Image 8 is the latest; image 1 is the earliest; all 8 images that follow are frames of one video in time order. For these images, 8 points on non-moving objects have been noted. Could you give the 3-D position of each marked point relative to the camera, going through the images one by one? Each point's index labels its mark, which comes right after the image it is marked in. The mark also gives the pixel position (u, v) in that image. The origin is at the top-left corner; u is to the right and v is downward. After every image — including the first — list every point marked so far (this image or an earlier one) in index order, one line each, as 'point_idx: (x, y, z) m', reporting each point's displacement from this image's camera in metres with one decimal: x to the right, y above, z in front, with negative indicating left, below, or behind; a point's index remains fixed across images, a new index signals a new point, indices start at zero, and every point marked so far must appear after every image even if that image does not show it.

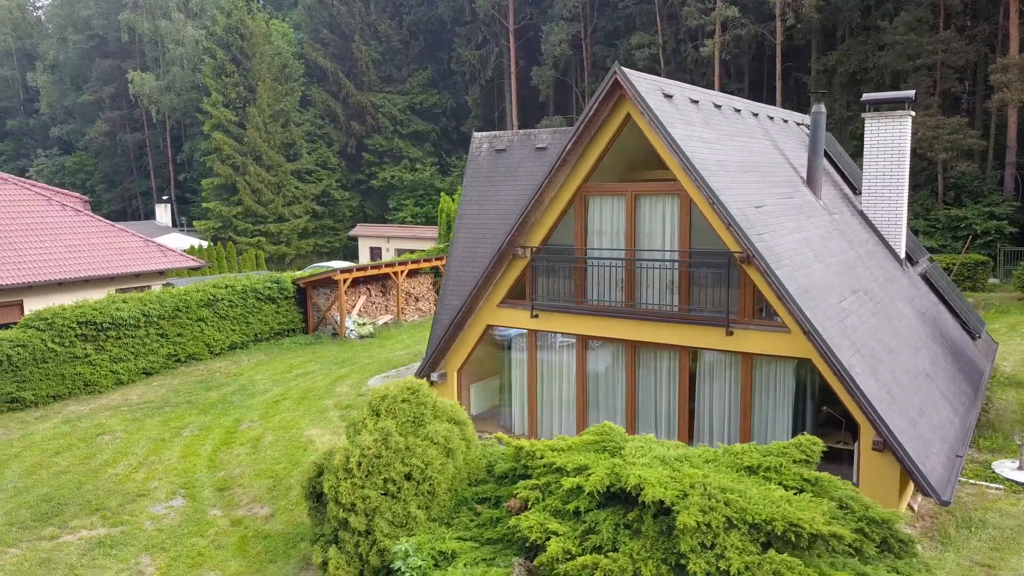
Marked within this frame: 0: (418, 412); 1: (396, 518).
0: (-1.0, -1.3, +7.4) m
1: (-1.1, -2.2, +6.8) m
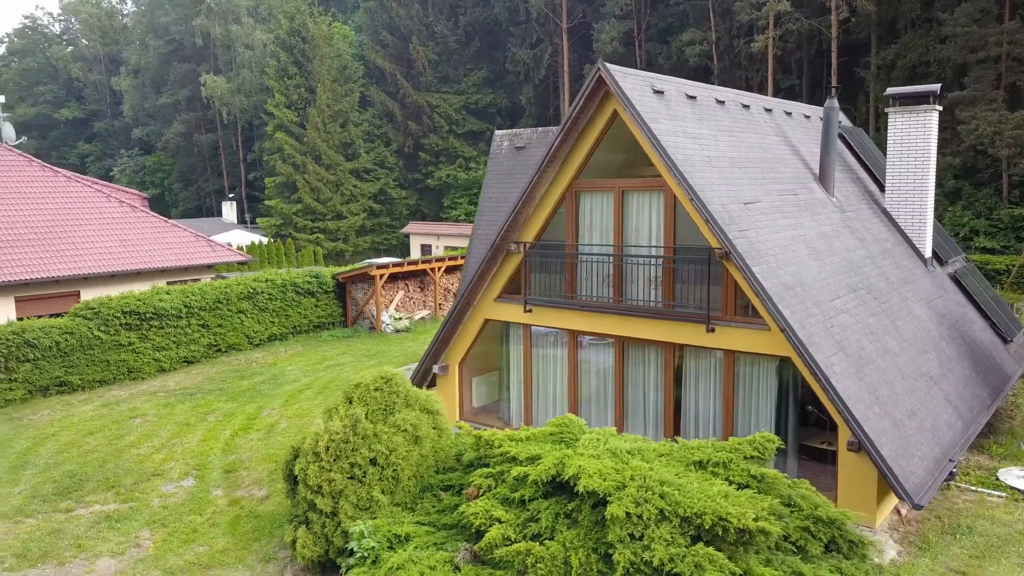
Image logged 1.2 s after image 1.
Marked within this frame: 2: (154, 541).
0: (-1.3, -1.2, +7.6) m
1: (-1.5, -2.1, +7.0) m
2: (-4.5, -3.2, +8.9) m
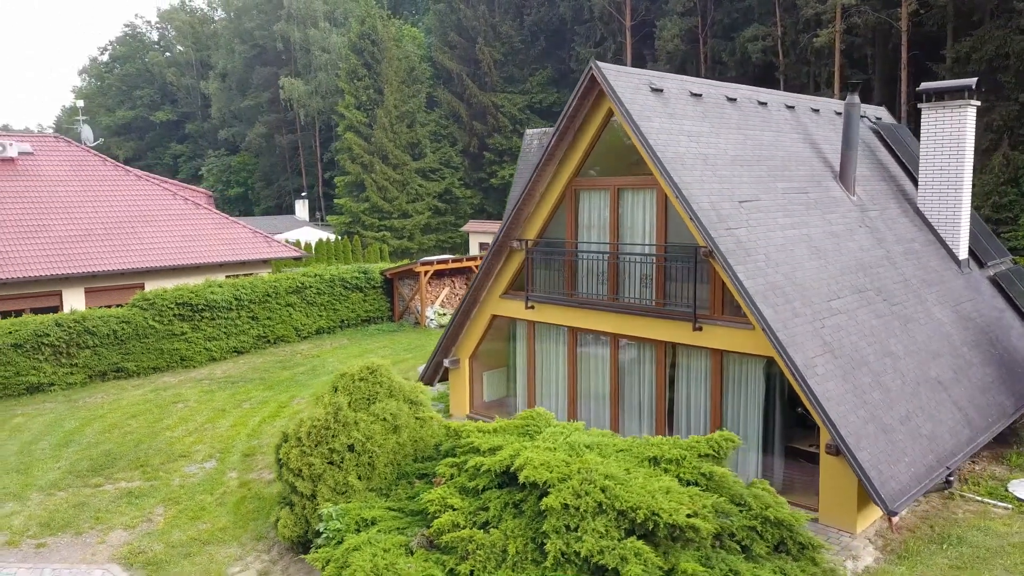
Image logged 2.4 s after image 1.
0: (-1.6, -1.1, +7.9) m
1: (-1.8, -2.0, +7.3) m
2: (-4.6, -3.1, +9.4) m
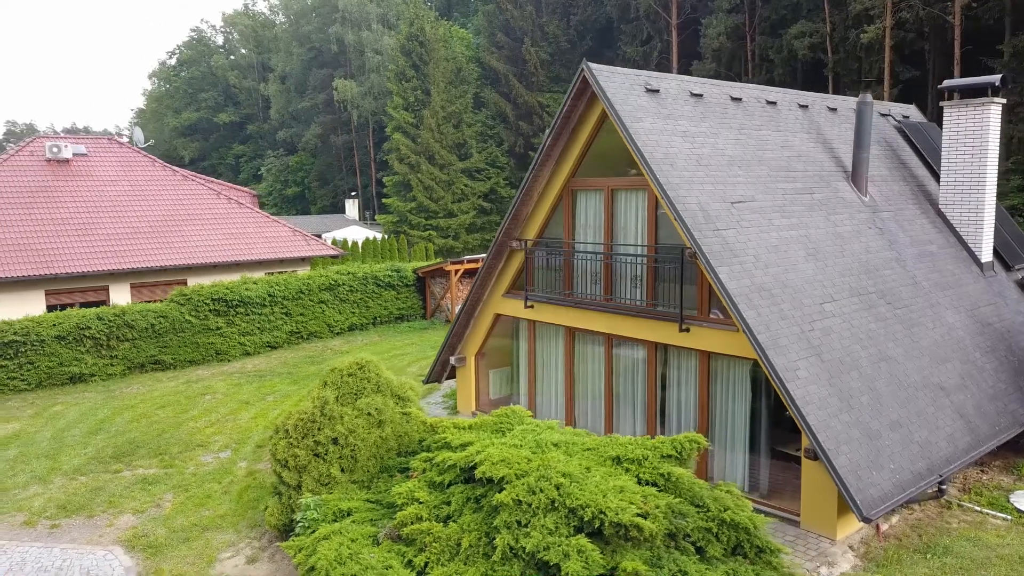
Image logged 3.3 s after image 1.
0: (-1.7, -1.1, +8.1) m
1: (-2.0, -2.0, +7.5) m
2: (-4.7, -3.0, +9.8) m
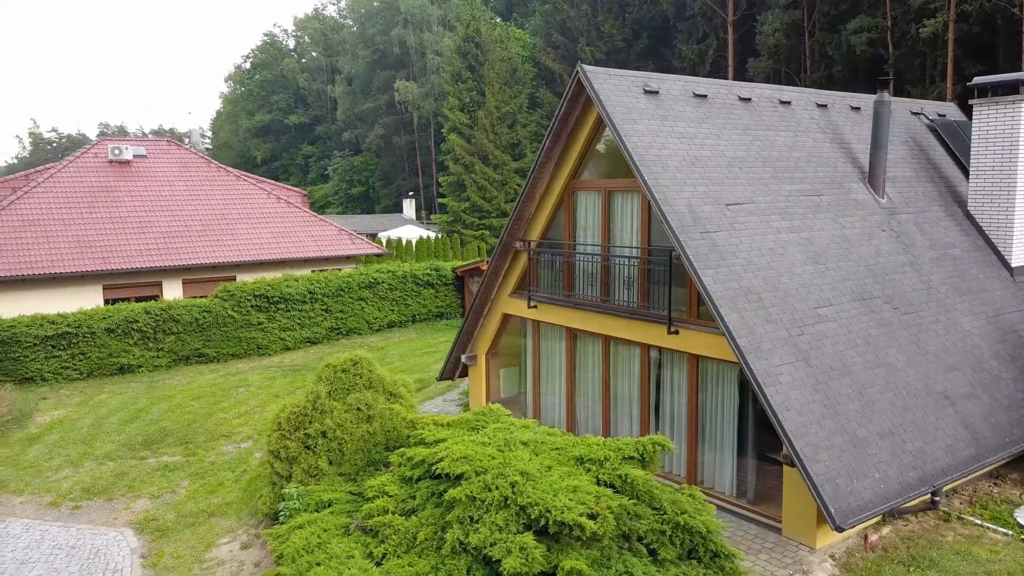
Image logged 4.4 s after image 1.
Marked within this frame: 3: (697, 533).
0: (-1.9, -1.1, +8.4) m
1: (-2.2, -2.0, +7.8) m
2: (-4.8, -2.9, +10.3) m
3: (+1.5, -2.0, +5.6) m
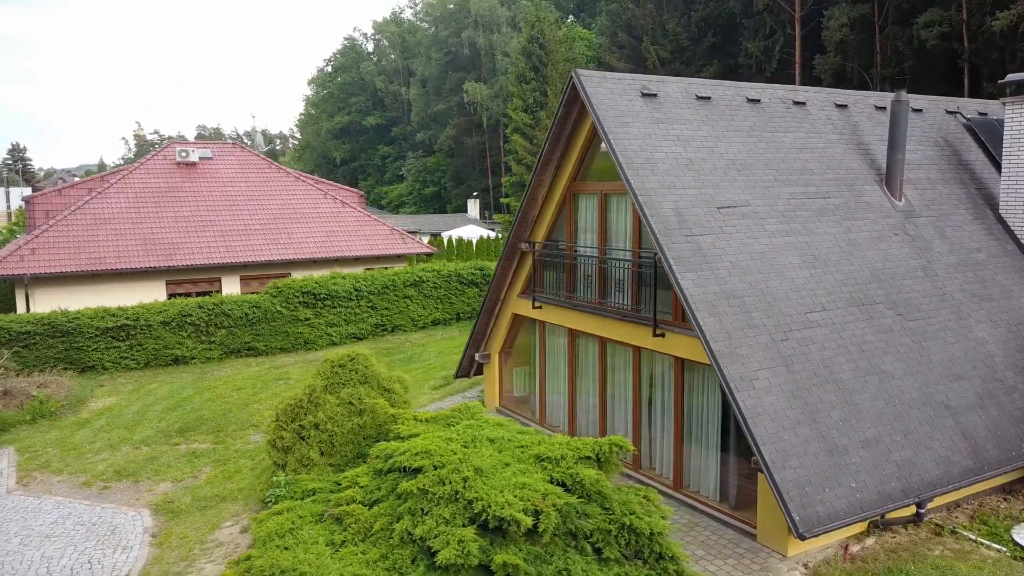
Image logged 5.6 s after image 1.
0: (-2.0, -1.1, +8.7) m
1: (-2.4, -2.0, +8.2) m
2: (-4.7, -2.9, +10.9) m
3: (+1.1, -2.0, +5.7) m
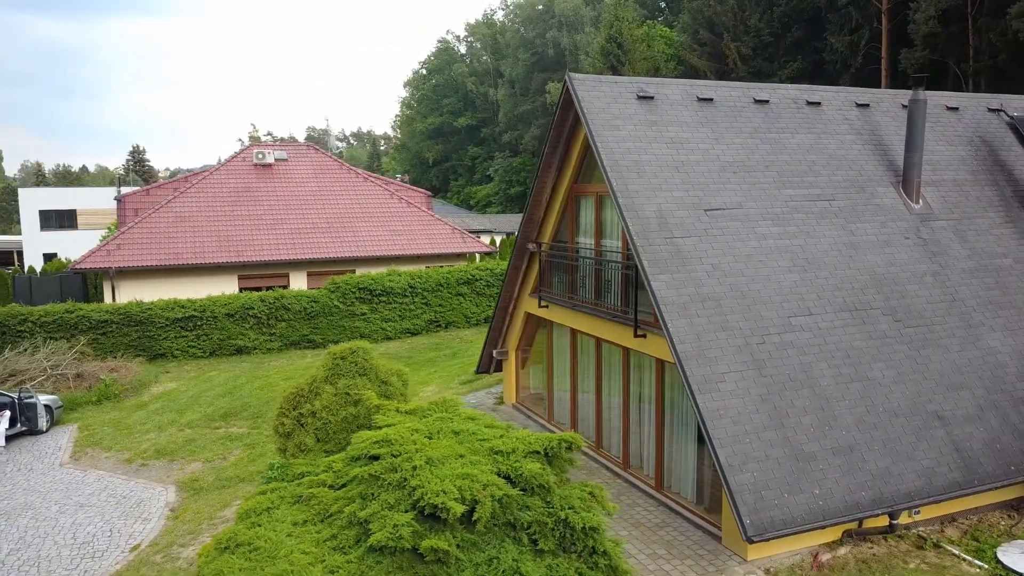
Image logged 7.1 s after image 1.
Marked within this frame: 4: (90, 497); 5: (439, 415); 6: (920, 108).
0: (-2.2, -1.1, +9.2) m
1: (-2.6, -1.9, +8.8) m
2: (-4.6, -2.8, +11.8) m
3: (+0.6, -2.0, +5.9) m
4: (-6.0, -3.0, +10.0) m
5: (-0.8, -1.4, +7.6) m
6: (+5.9, +2.6, +10.0) m
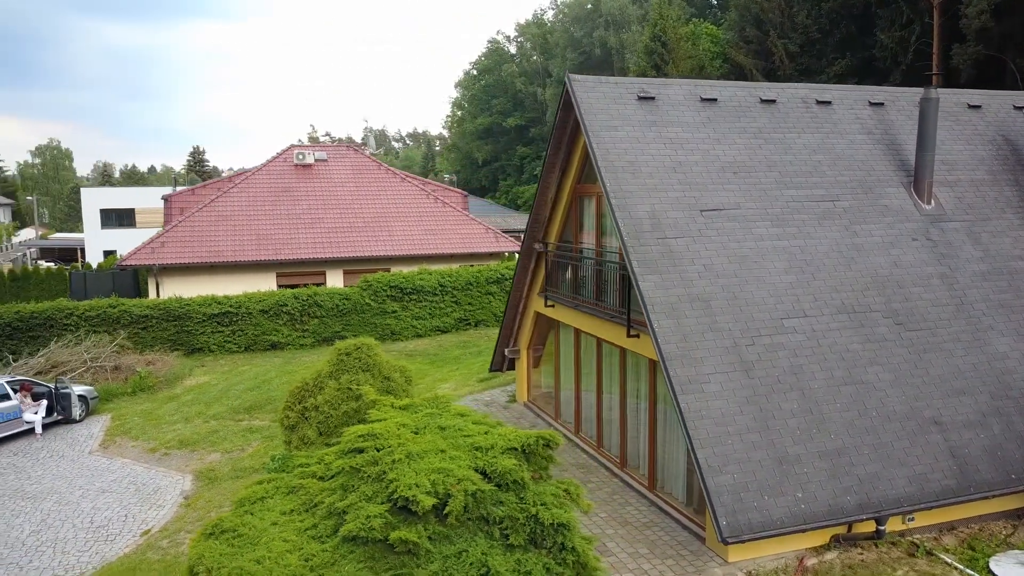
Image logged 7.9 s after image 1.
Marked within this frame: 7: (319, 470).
0: (-2.2, -1.0, +9.5) m
1: (-2.7, -1.9, +9.1) m
2: (-4.5, -2.8, +12.2) m
3: (+0.3, -2.0, +6.0) m
4: (-5.9, -2.9, +10.5) m
5: (-0.9, -1.4, +7.8) m
6: (+5.9, +2.6, +9.8) m
7: (-2.0, -1.9, +7.2) m
